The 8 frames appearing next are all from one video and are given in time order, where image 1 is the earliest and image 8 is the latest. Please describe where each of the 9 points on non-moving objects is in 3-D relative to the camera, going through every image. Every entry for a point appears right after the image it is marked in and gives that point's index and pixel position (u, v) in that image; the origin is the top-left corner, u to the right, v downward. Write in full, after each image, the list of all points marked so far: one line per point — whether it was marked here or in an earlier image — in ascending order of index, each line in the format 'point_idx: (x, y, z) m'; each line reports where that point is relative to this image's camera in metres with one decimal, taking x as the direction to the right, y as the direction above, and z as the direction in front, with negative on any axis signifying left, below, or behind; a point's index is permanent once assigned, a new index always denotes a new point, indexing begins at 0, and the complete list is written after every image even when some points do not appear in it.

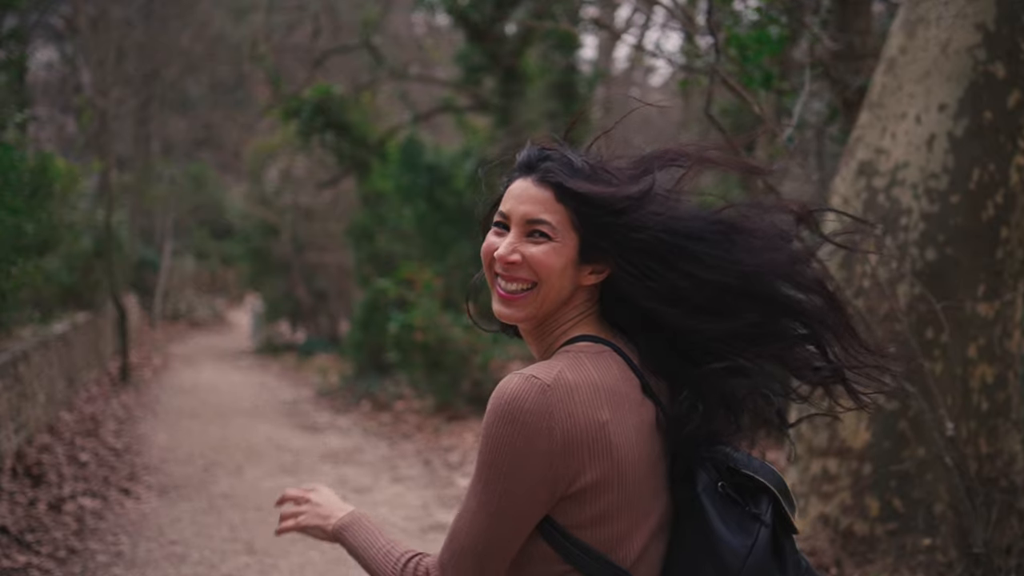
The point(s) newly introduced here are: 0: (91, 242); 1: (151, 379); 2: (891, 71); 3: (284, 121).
0: (-6.9, +0.8, +16.7) m
1: (-6.5, -1.6, +18.3) m
2: (+1.9, +1.1, +5.0) m
3: (-3.7, +2.7, +16.4) m
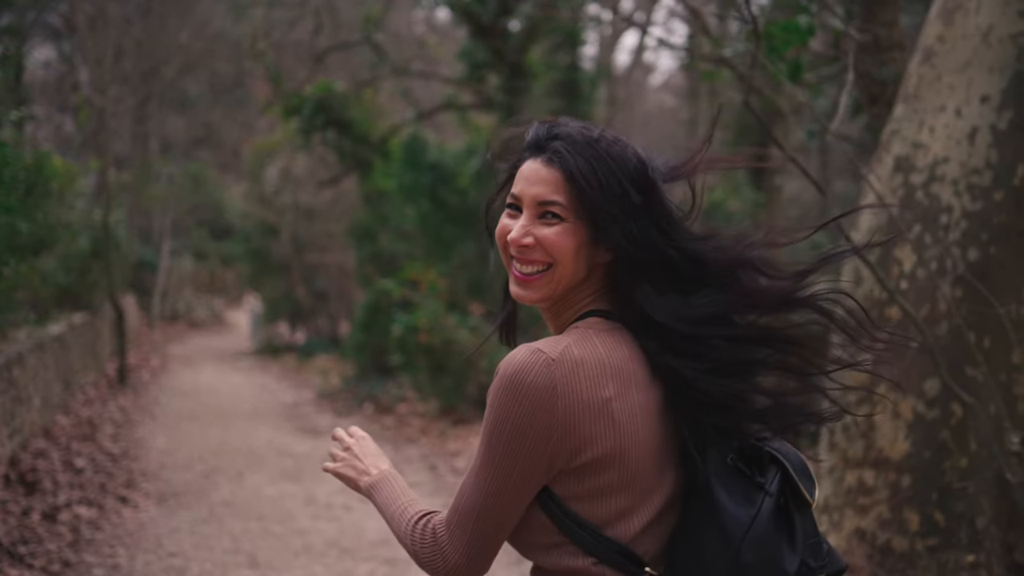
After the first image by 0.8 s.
0: (-6.8, +0.7, +16.4) m
1: (-6.4, -1.6, +18.1) m
2: (+1.9, +1.1, +4.8) m
3: (-3.6, +2.7, +16.1) m
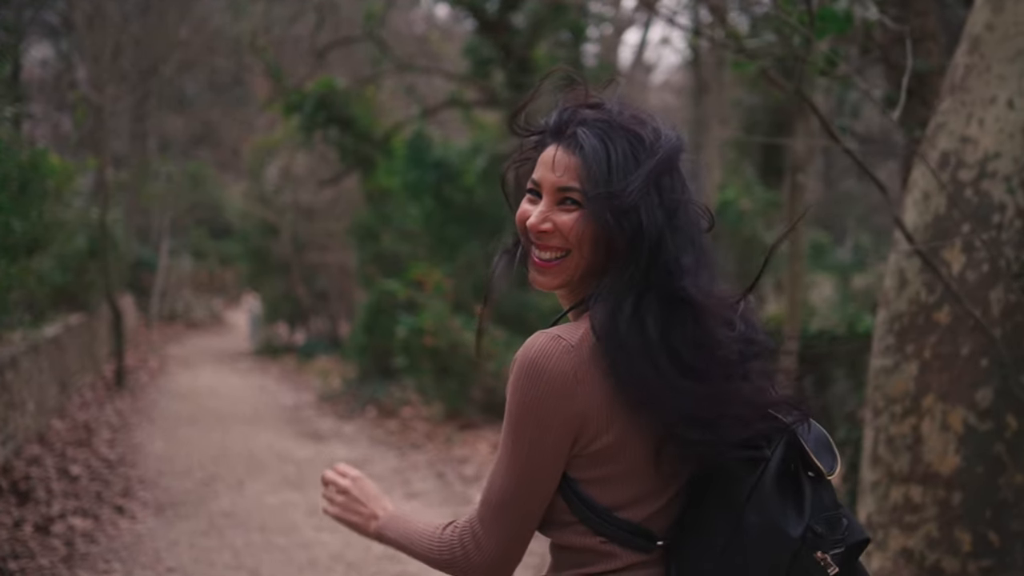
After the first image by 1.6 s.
0: (-6.7, +0.7, +16.1) m
1: (-6.3, -1.6, +17.8) m
2: (+2.0, +1.0, +4.5) m
3: (-3.5, +2.7, +15.8) m
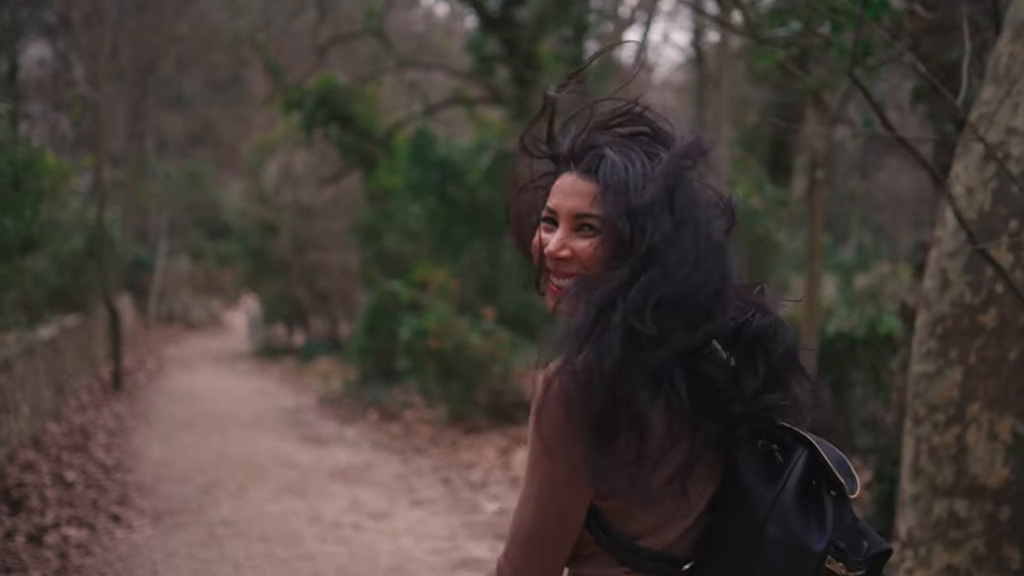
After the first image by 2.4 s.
0: (-6.7, +0.7, +15.8) m
1: (-6.3, -1.7, +17.5) m
2: (+2.1, +1.0, +4.2) m
3: (-3.5, +2.7, +15.5) m
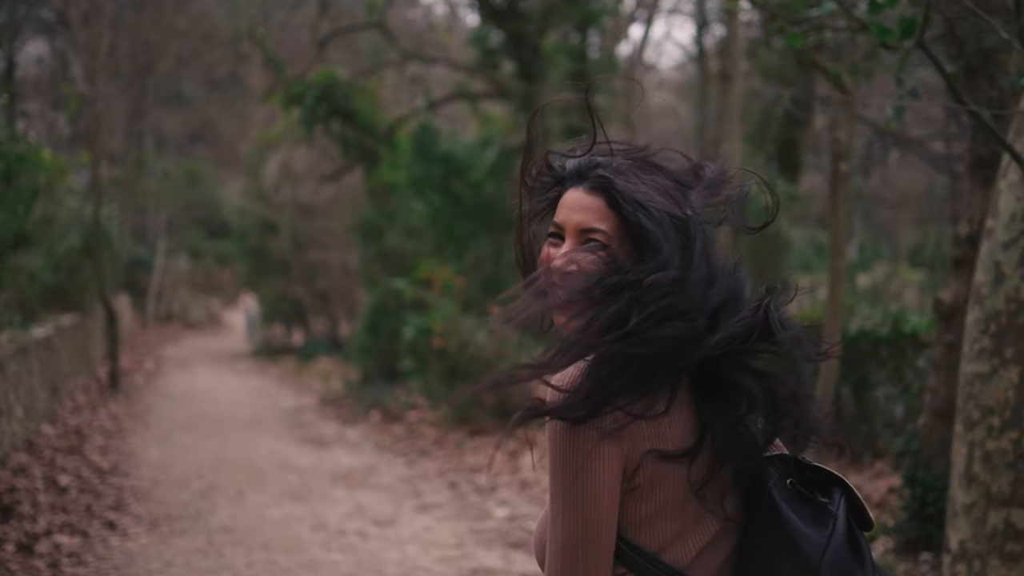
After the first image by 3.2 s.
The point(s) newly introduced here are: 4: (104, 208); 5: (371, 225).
0: (-6.6, +0.7, +15.5) m
1: (-6.2, -1.6, +17.2) m
2: (+2.2, +1.1, +3.9) m
3: (-3.4, +2.7, +15.2) m
4: (-7.0, +1.4, +17.4) m
5: (-2.2, +1.0, +15.7) m
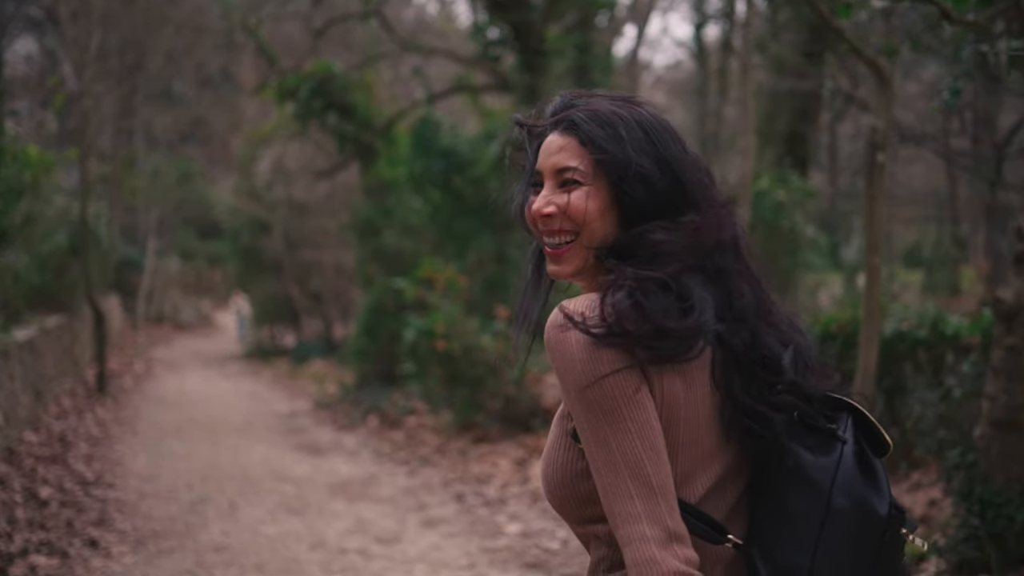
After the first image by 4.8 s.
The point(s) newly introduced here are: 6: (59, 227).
0: (-6.6, +0.7, +15.0) m
1: (-6.2, -1.6, +16.7) m
2: (+2.3, +1.1, +3.5) m
3: (-3.4, +2.7, +14.7) m
4: (-6.9, +1.4, +16.8) m
5: (-2.2, +1.0, +15.2) m
6: (-6.5, +0.9, +14.7) m
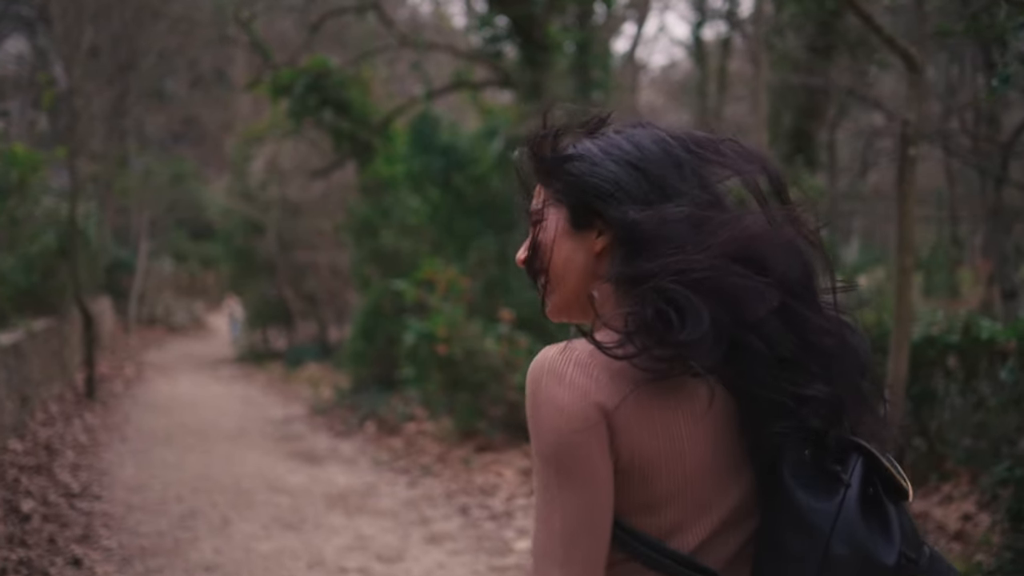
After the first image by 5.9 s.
0: (-6.6, +0.7, +14.6) m
1: (-6.2, -1.7, +16.3) m
2: (+2.4, +1.1, +3.1) m
3: (-3.4, +2.7, +14.3) m
4: (-7.0, +1.3, +16.4) m
5: (-2.2, +0.9, +14.8) m
6: (-6.5, +0.8, +14.3) m
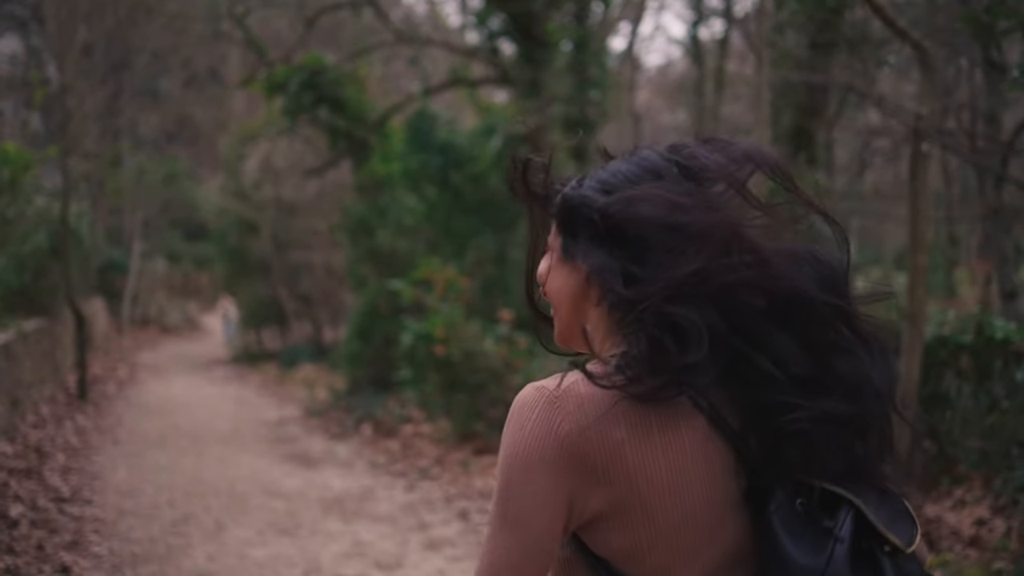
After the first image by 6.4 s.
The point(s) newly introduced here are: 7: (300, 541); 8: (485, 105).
0: (-6.6, +0.7, +14.4) m
1: (-6.3, -1.7, +16.0) m
2: (+2.4, +1.1, +2.9) m
3: (-3.4, +2.7, +14.2) m
4: (-7.0, +1.3, +16.2) m
5: (-2.2, +0.9, +14.7) m
6: (-6.6, +0.8, +14.1) m
7: (-1.4, -1.7, +6.7) m
8: (-0.3, +2.4, +13.2) m
